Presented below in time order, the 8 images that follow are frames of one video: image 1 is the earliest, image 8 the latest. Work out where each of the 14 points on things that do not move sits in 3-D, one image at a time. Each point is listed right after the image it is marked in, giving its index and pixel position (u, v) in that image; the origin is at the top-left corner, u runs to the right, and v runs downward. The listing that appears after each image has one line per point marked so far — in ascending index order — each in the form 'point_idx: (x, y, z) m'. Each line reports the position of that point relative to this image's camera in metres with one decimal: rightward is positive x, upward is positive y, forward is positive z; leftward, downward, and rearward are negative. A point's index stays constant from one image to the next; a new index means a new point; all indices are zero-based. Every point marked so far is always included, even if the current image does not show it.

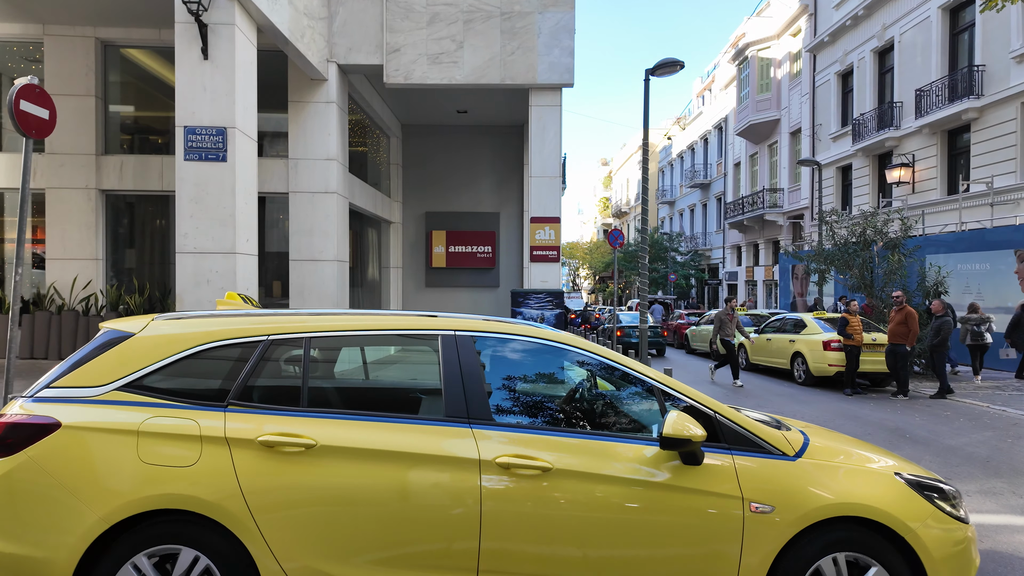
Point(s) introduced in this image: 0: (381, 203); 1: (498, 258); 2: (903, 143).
0: (-3.4, +2.2, +14.9) m
1: (-0.3, +0.8, +16.2) m
2: (+12.2, +4.5, +18.4) m
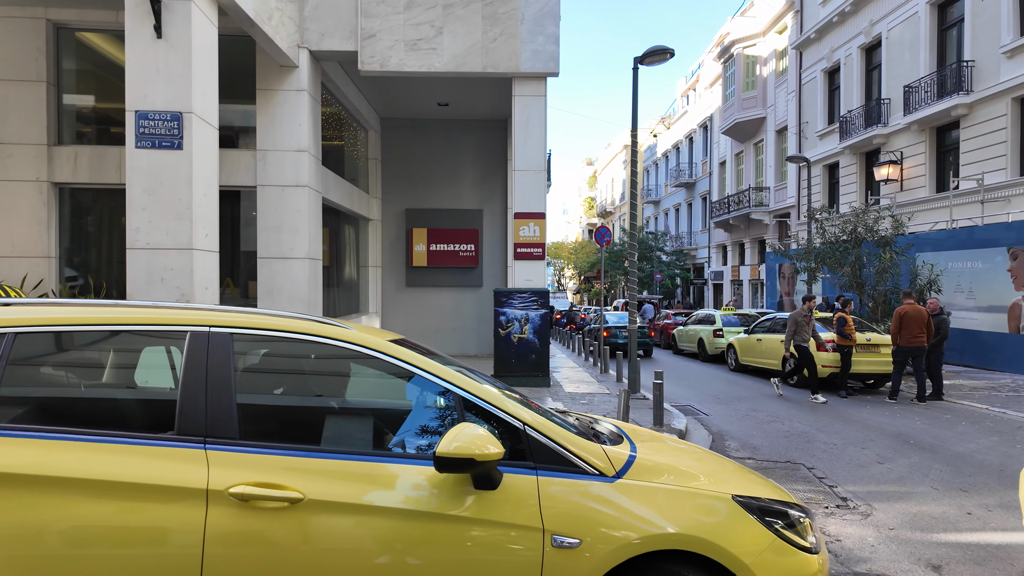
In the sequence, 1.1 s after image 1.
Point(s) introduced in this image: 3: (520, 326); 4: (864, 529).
0: (-3.8, +2.2, +14.3) m
1: (-0.8, +0.8, +15.7) m
2: (+11.7, +4.6, +18.2) m
3: (+0.2, -0.6, +9.9) m
4: (+2.6, -1.8, +4.4) m
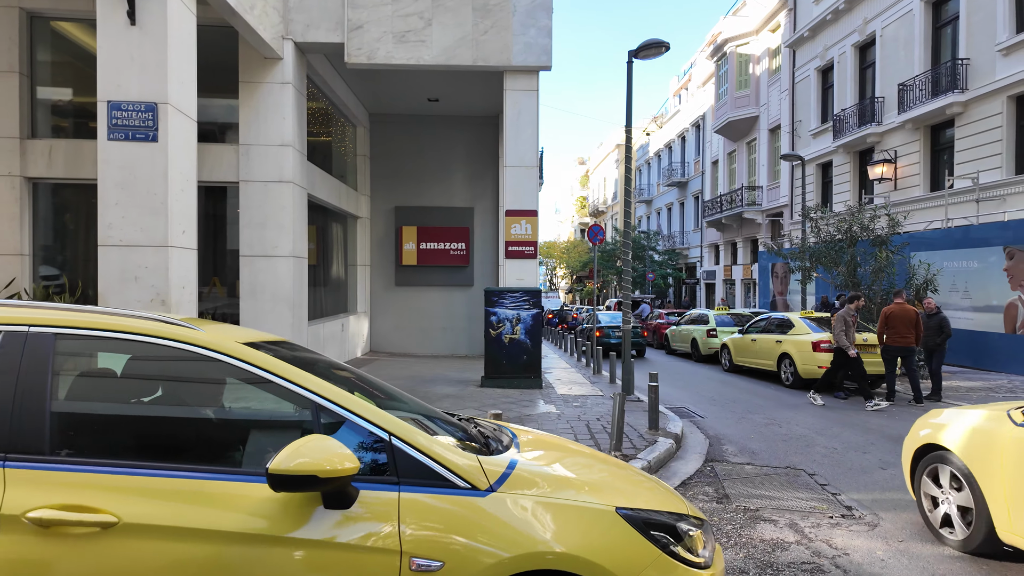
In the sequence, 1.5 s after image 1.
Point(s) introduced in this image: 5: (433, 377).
0: (-4.0, +2.2, +14.0) m
1: (-1.0, +0.9, +15.4) m
2: (+11.4, +4.6, +18.1) m
3: (0.0, -0.6, +9.7) m
4: (+2.6, -1.8, +4.2) m
5: (-1.4, -1.6, +10.7) m
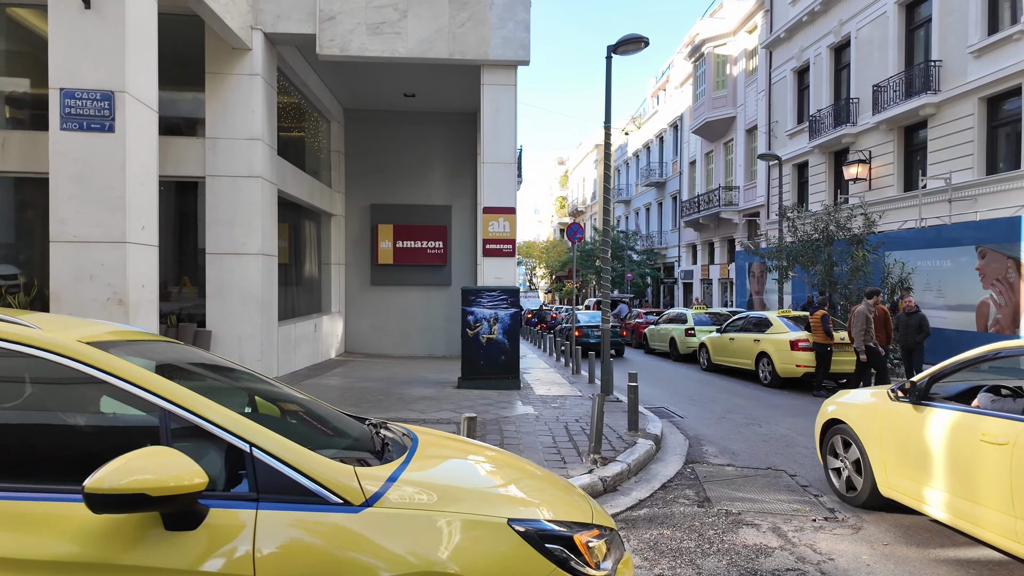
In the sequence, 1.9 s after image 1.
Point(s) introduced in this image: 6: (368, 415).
0: (-4.5, +2.2, +13.7) m
1: (-1.6, +0.9, +15.1) m
2: (+10.8, +4.6, +18.3) m
3: (-0.4, -0.6, +9.5) m
4: (+2.4, -1.8, +4.1) m
5: (-1.8, -1.6, +10.4) m
6: (-1.7, -1.5, +7.2) m
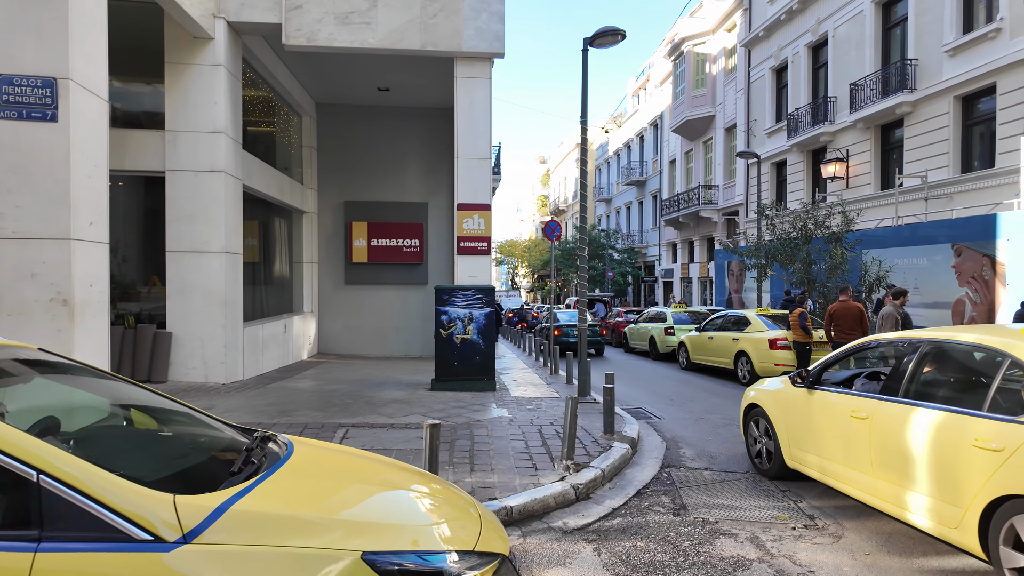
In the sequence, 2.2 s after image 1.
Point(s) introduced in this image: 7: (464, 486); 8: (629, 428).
0: (-5.0, +2.2, +13.3) m
1: (-2.1, +0.9, +14.8) m
2: (+10.1, +4.7, +18.3) m
3: (-0.8, -0.6, +9.2) m
4: (+2.1, -1.8, +3.9) m
5: (-2.3, -1.6, +10.1) m
6: (-2.1, -1.5, +6.9) m
7: (-0.4, -1.6, +4.7) m
8: (+1.4, -1.6, +6.9) m
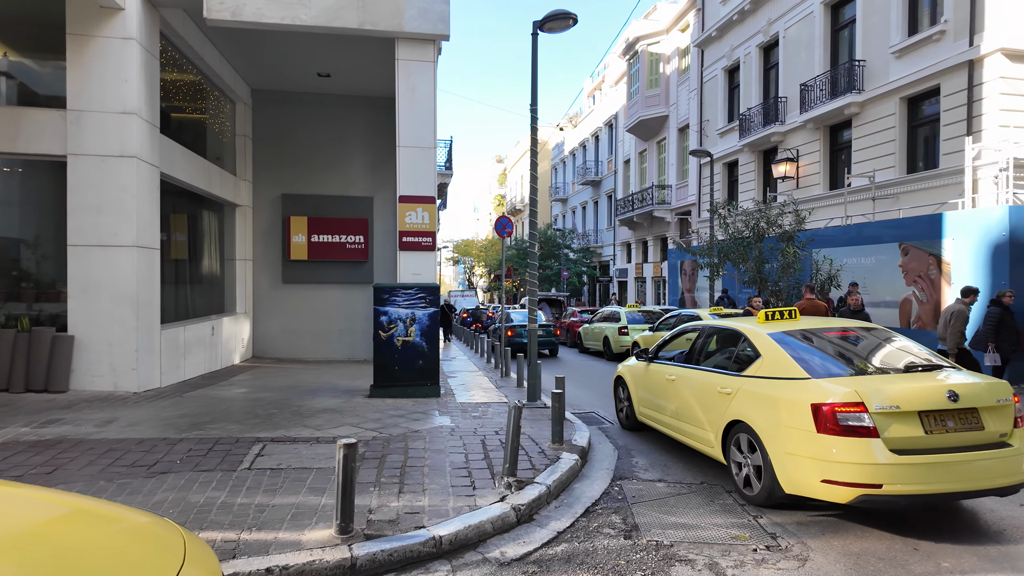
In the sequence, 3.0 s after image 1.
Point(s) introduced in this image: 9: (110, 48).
0: (-6.1, +2.3, +12.3) m
1: (-3.3, +0.9, +14.1) m
2: (+8.6, +4.7, +18.4) m
3: (-1.6, -0.6, +8.6) m
4: (+1.7, -1.7, +3.5) m
5: (-3.1, -1.6, +9.4) m
6: (-2.7, -1.5, +6.1) m
7: (-0.9, -1.6, +4.1) m
8: (+0.7, -1.6, +6.4) m
9: (-5.5, +3.3, +8.1) m
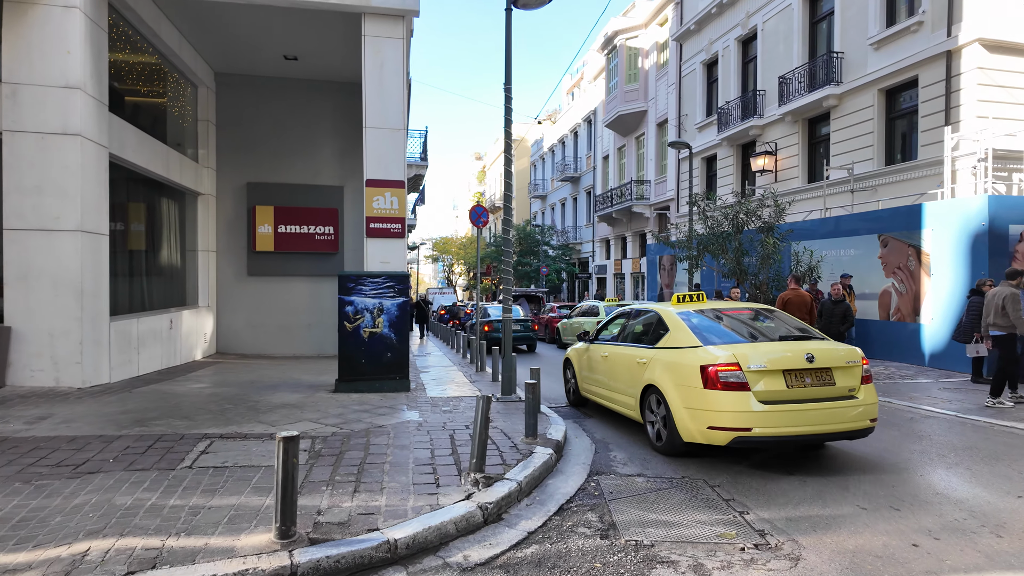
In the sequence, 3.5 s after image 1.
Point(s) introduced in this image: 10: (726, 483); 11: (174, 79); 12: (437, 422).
0: (-6.6, +2.4, +11.7) m
1: (-3.9, +1.1, +13.6) m
2: (+7.9, +4.9, +18.3) m
3: (-1.9, -0.4, +8.1) m
4: (+1.5, -1.6, +3.1) m
5: (-3.5, -1.4, +8.9) m
6: (-3.0, -1.4, +5.6) m
7: (-1.1, -1.4, +3.7) m
8: (+0.4, -1.5, +6.0) m
9: (-5.9, +3.5, +7.5) m
10: (+1.7, -1.6, +4.8) m
11: (-6.8, +4.2, +11.9) m
12: (-0.8, -1.4, +6.3) m
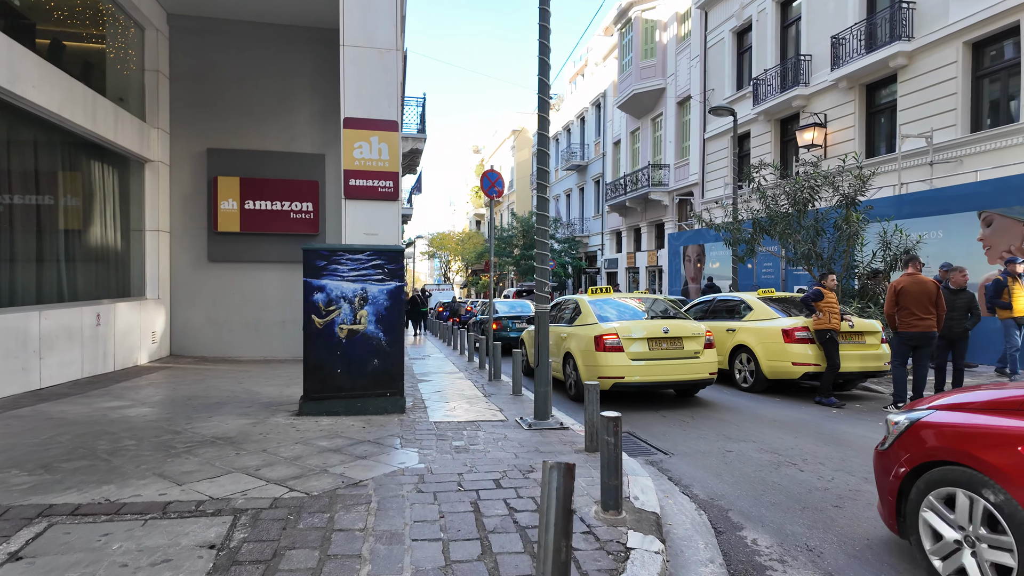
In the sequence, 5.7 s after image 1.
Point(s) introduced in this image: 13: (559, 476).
0: (-6.3, +2.6, +9.3) m
1: (-3.6, +1.3, +11.2) m
2: (+8.2, +5.1, +16.1) m
3: (-1.6, -0.2, +5.8) m
4: (+1.9, -1.4, +0.8) m
5: (-3.2, -1.2, +6.5) m
6: (-2.6, -1.2, +3.3) m
7: (-0.7, -1.2, +1.4) m
8: (+0.8, -1.3, +3.7) m
9: (-5.5, +3.7, +5.2) m
10: (+2.1, -1.4, +2.5) m
11: (-6.5, +4.4, +9.6) m
12: (-0.4, -1.2, +4.0) m
13: (+0.1, -0.7, +2.3) m
